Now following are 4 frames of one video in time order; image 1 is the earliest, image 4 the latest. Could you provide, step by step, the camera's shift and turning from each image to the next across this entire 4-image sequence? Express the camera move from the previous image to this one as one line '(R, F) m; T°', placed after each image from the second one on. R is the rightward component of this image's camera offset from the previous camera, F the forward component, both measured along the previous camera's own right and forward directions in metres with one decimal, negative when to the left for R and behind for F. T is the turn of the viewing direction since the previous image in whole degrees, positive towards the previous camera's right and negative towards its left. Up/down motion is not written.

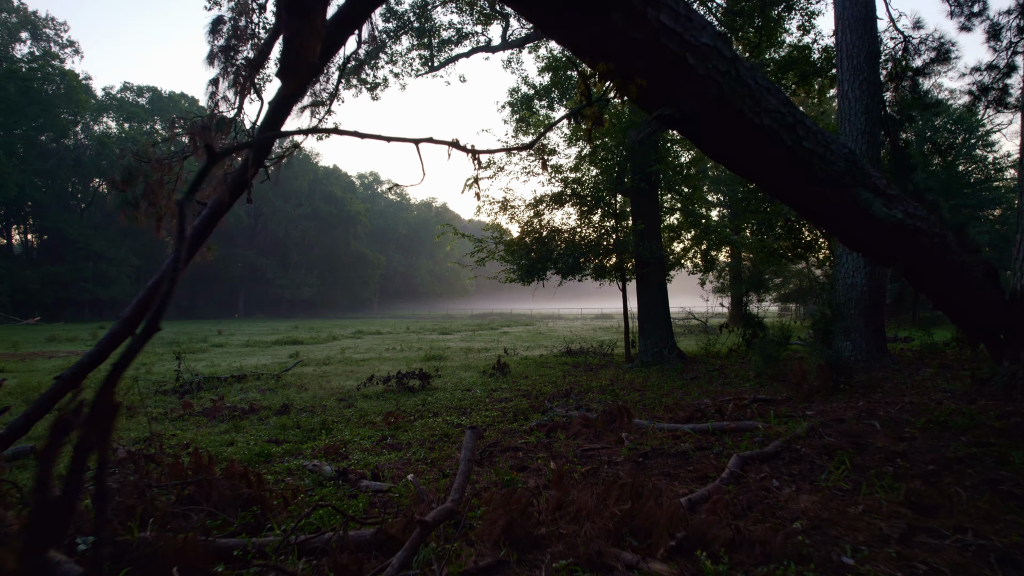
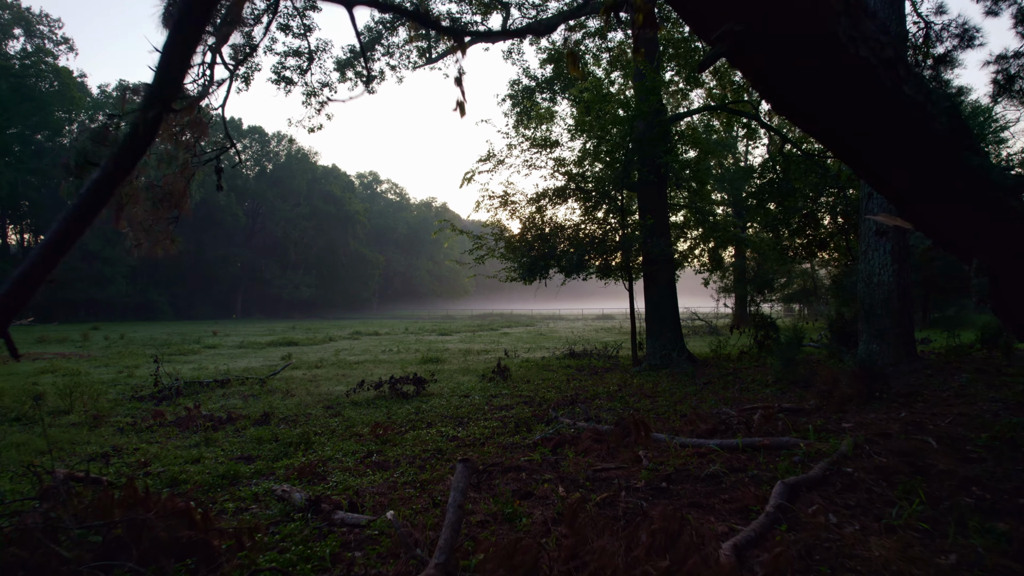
(0.0, +0.6) m; 0°
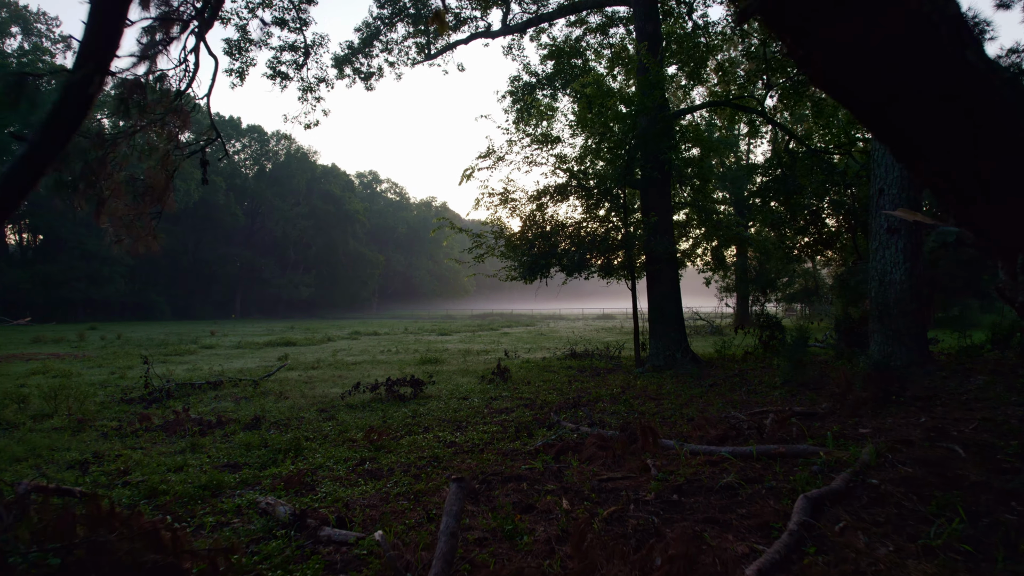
(0.0, +0.3) m; 0°
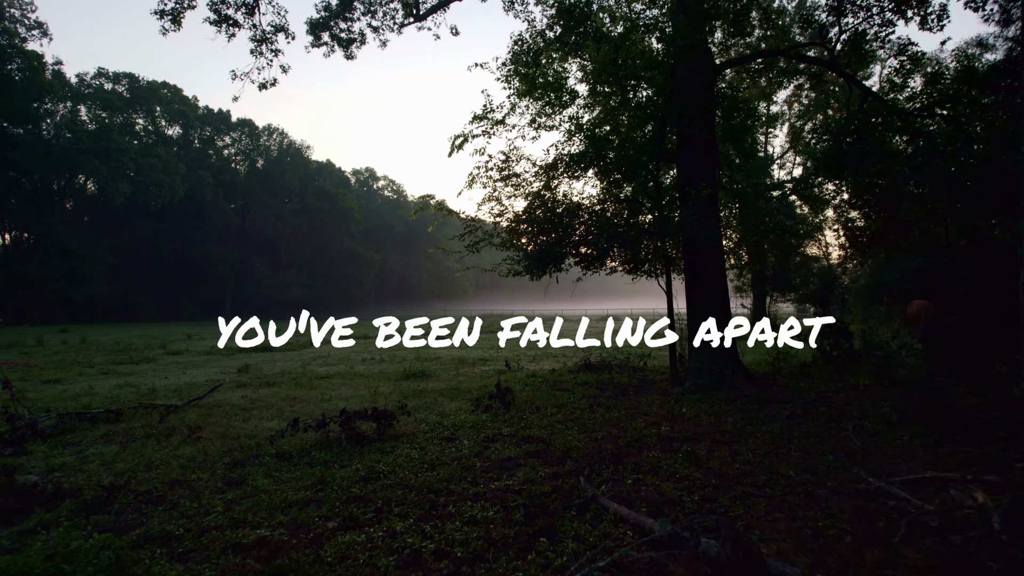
(-0.1, +2.5) m; 0°
